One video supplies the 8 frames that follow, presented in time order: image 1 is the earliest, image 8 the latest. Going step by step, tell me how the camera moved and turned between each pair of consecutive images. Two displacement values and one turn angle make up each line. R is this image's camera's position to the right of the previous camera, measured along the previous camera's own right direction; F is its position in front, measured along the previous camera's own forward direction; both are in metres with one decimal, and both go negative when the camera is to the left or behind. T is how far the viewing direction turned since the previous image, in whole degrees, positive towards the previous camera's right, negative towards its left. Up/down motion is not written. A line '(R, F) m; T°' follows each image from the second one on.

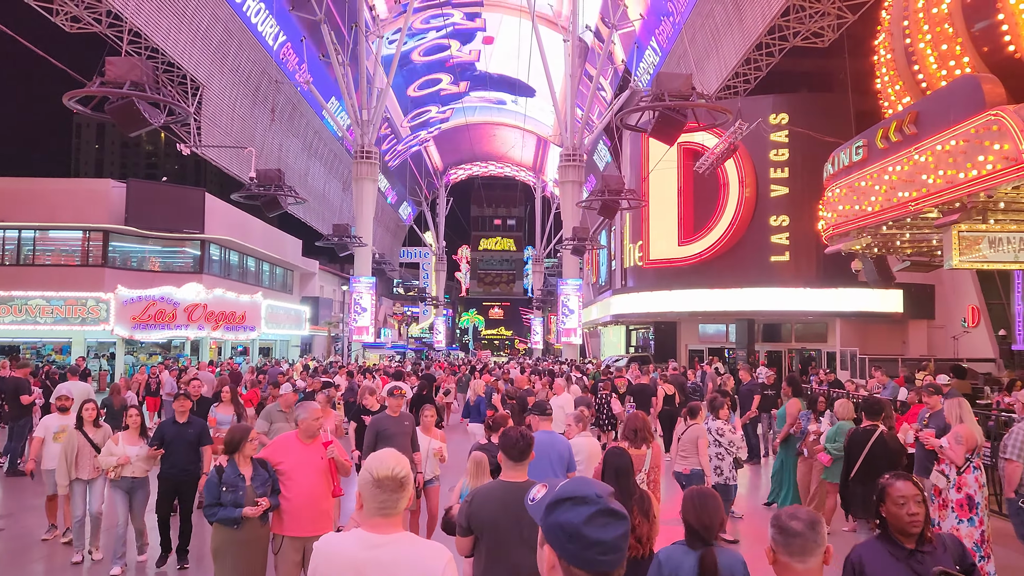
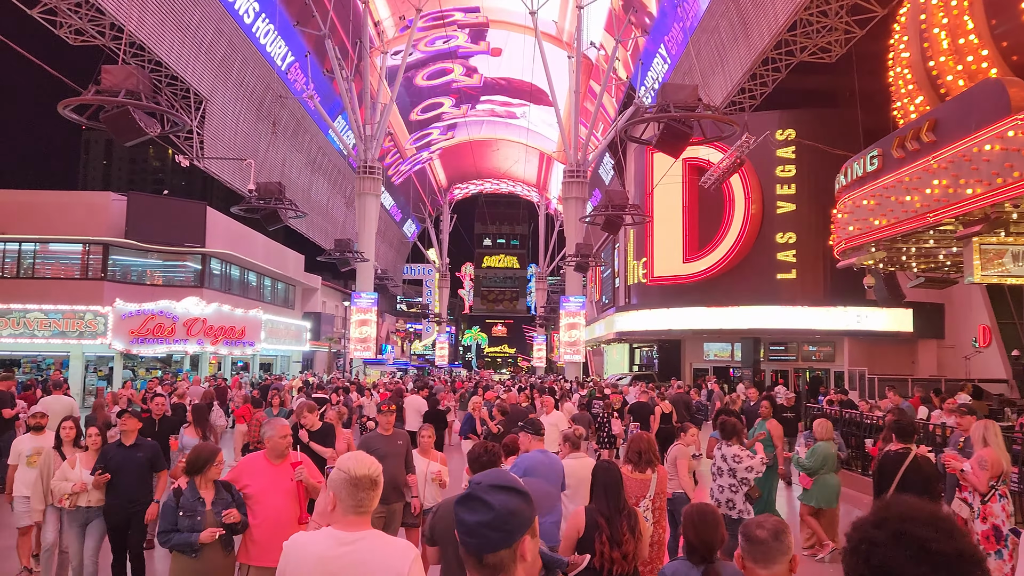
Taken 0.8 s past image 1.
(0.0, +0.3) m; 0°
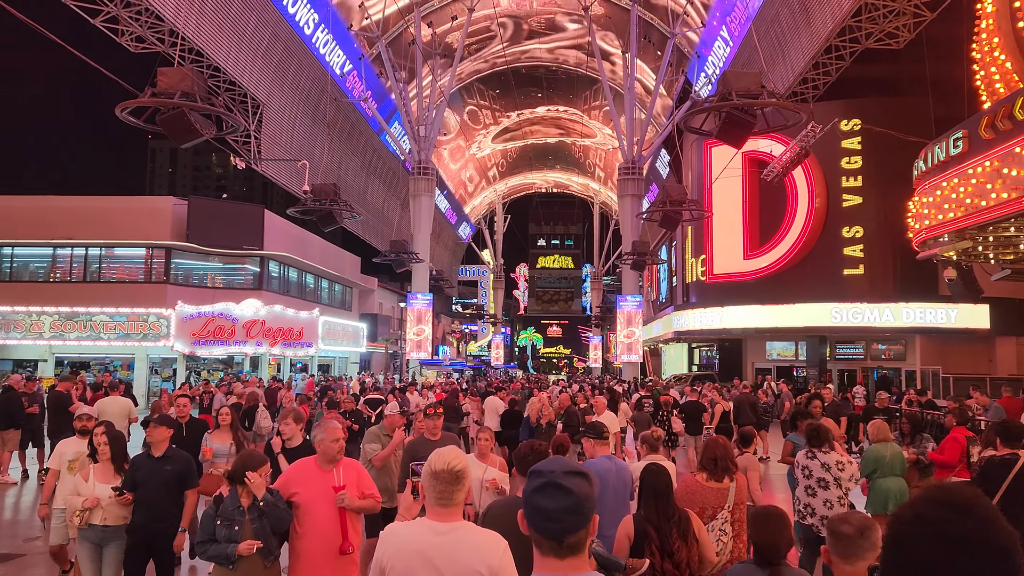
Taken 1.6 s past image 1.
(0.0, +0.4) m; -4°
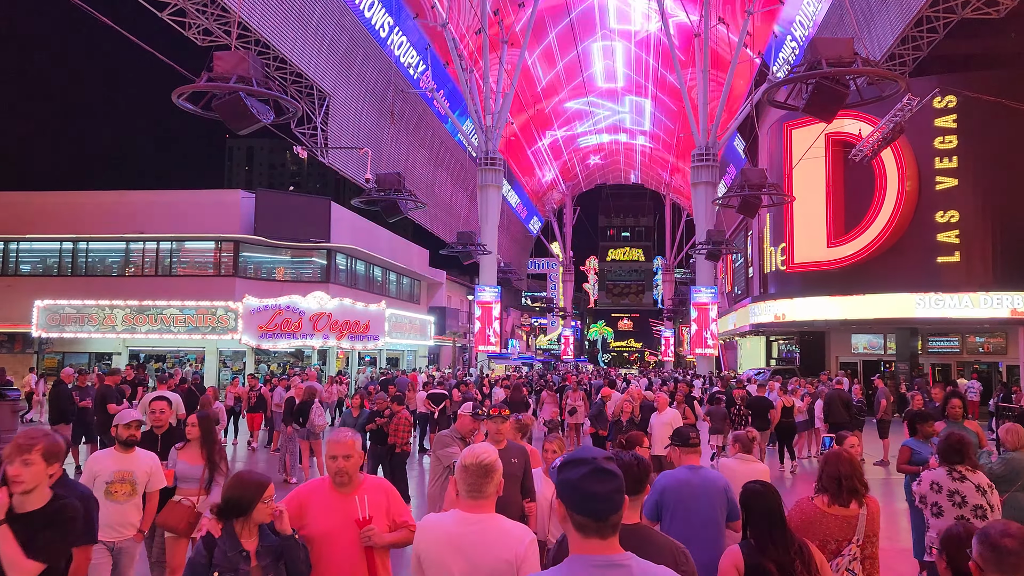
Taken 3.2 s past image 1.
(+0.1, +0.8) m; -5°
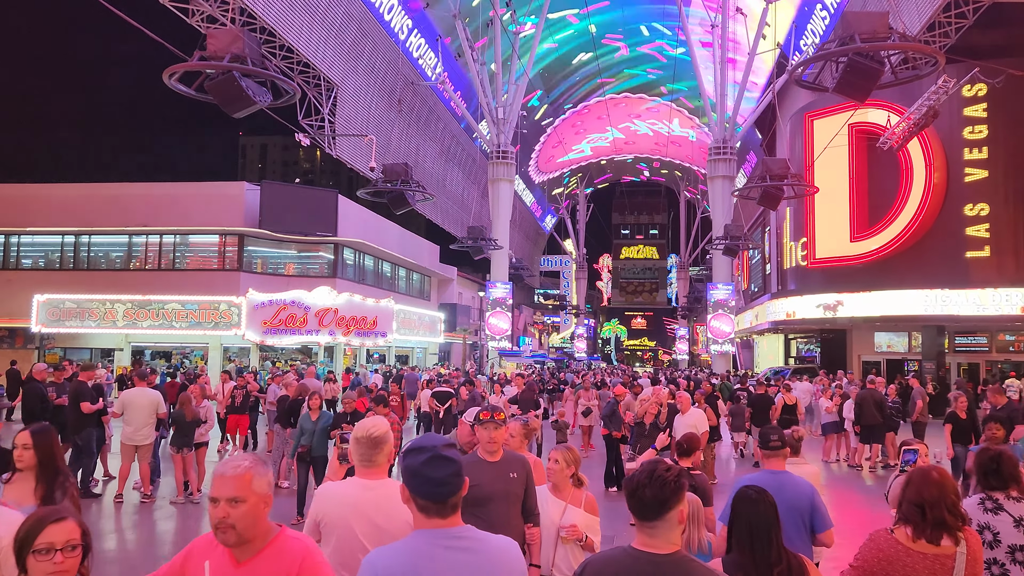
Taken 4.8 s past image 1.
(+0.1, +0.8) m; -1°
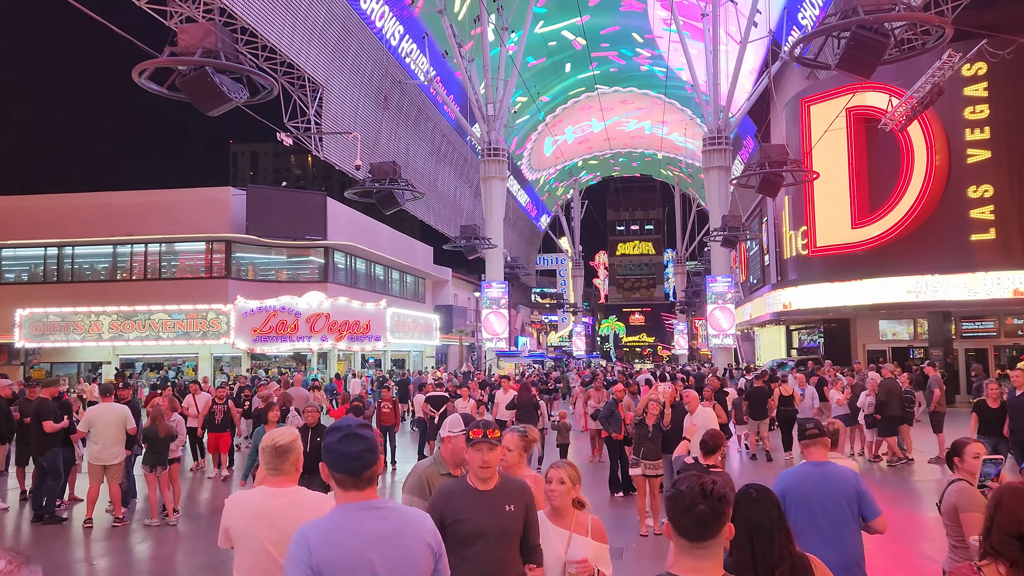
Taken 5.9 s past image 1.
(0.0, +0.6) m; 0°
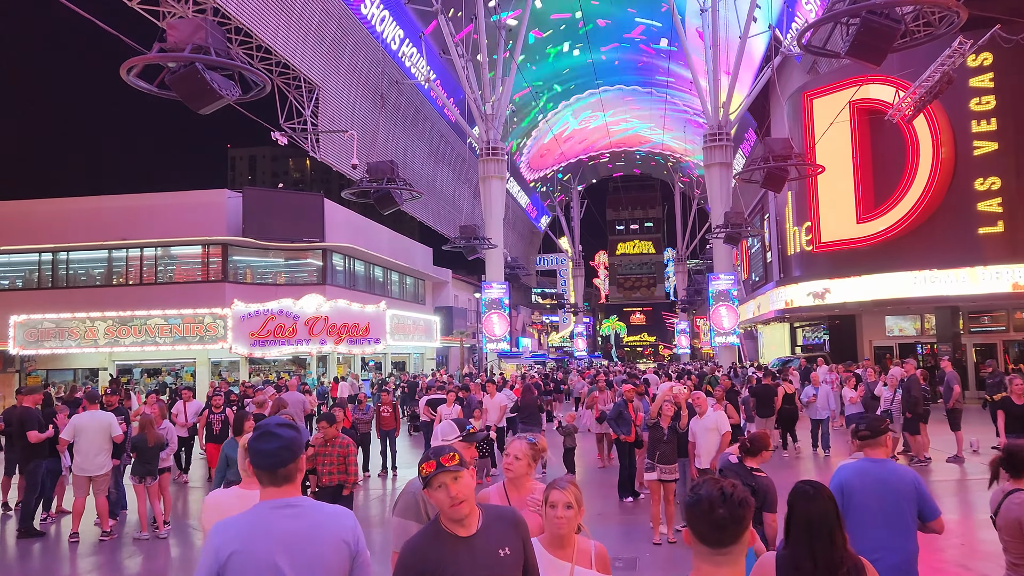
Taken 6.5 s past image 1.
(0.0, +0.4) m; 0°
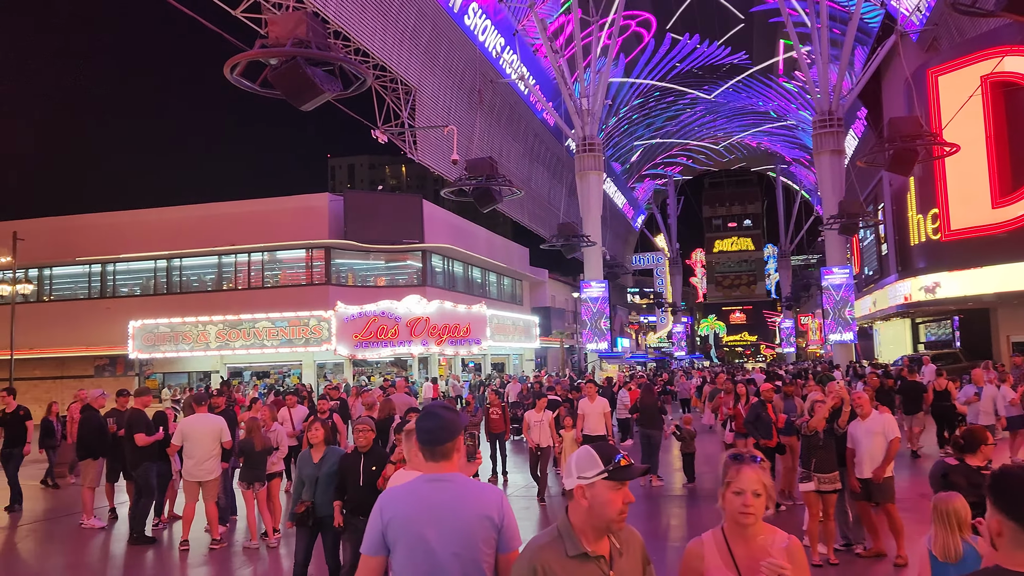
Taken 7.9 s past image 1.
(-0.3, +0.7) m; -7°
